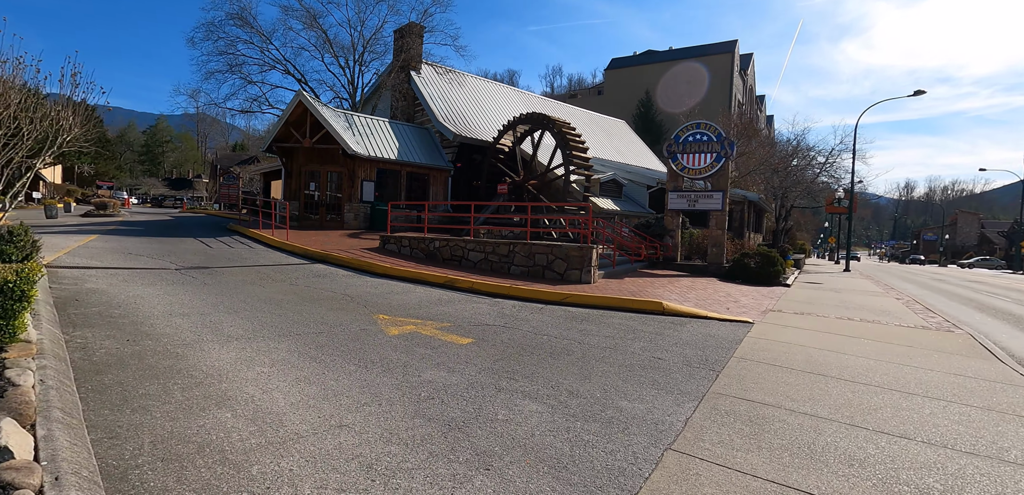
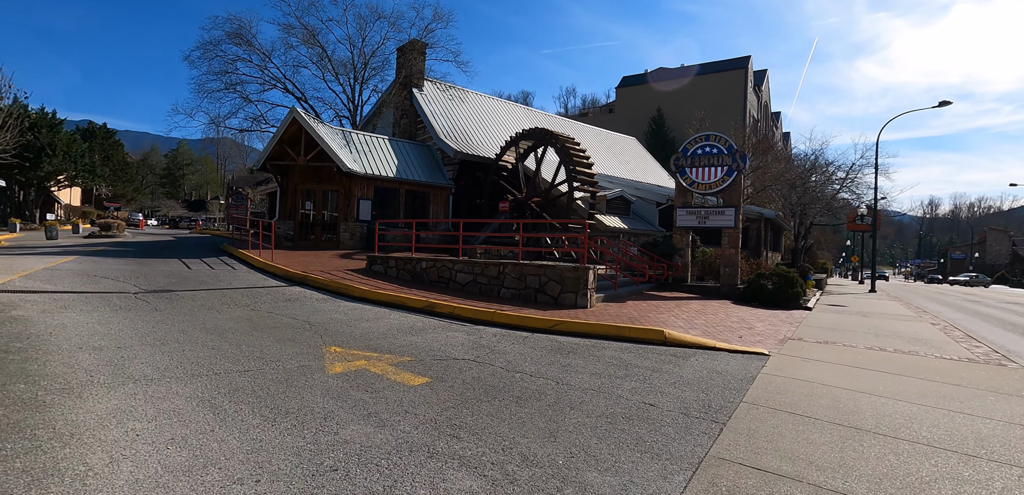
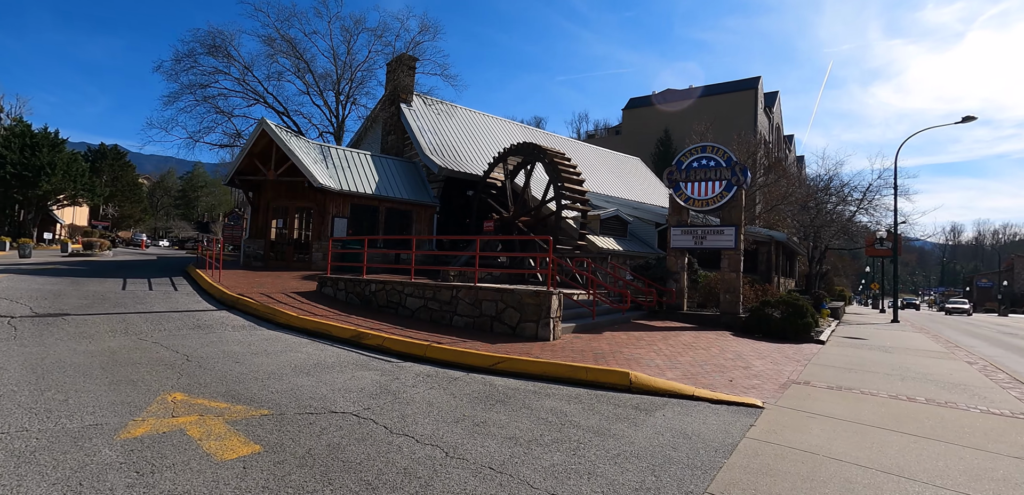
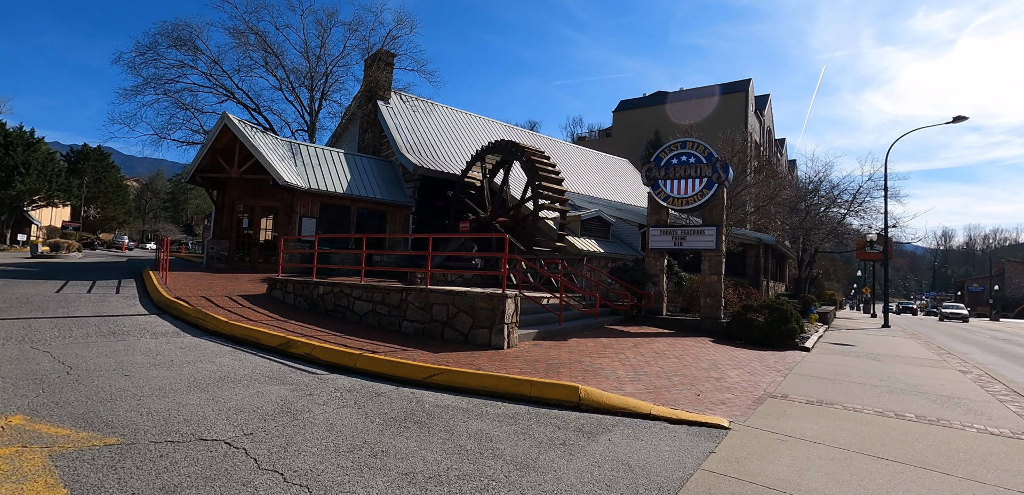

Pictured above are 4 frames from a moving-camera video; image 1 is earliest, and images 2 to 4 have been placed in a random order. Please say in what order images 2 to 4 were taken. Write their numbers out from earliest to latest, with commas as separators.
2, 3, 4
